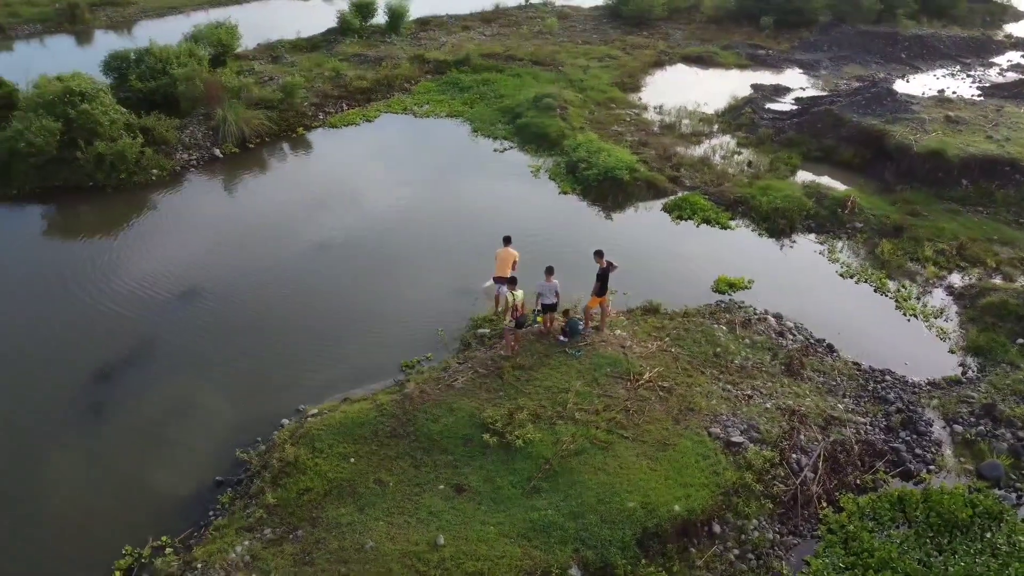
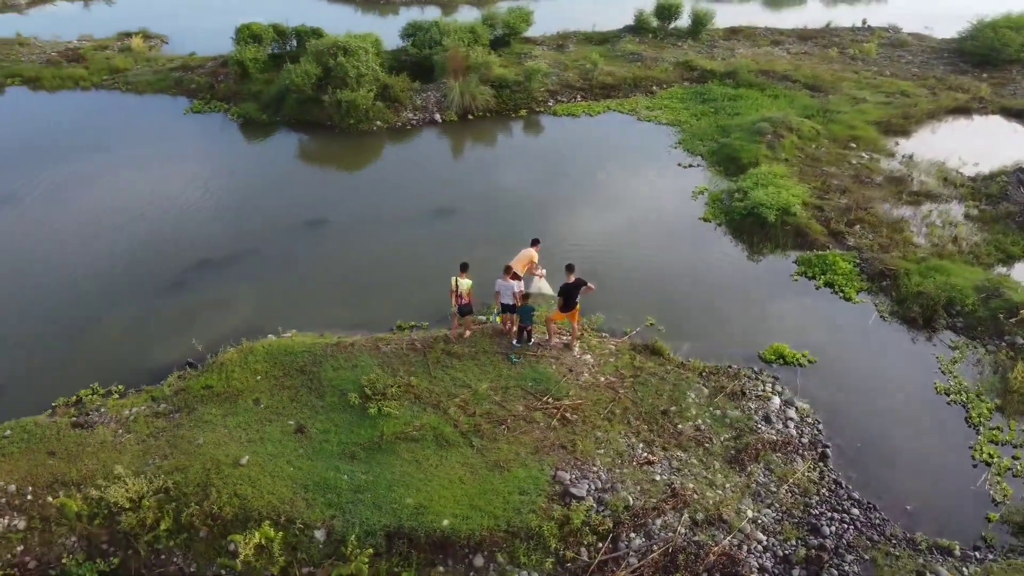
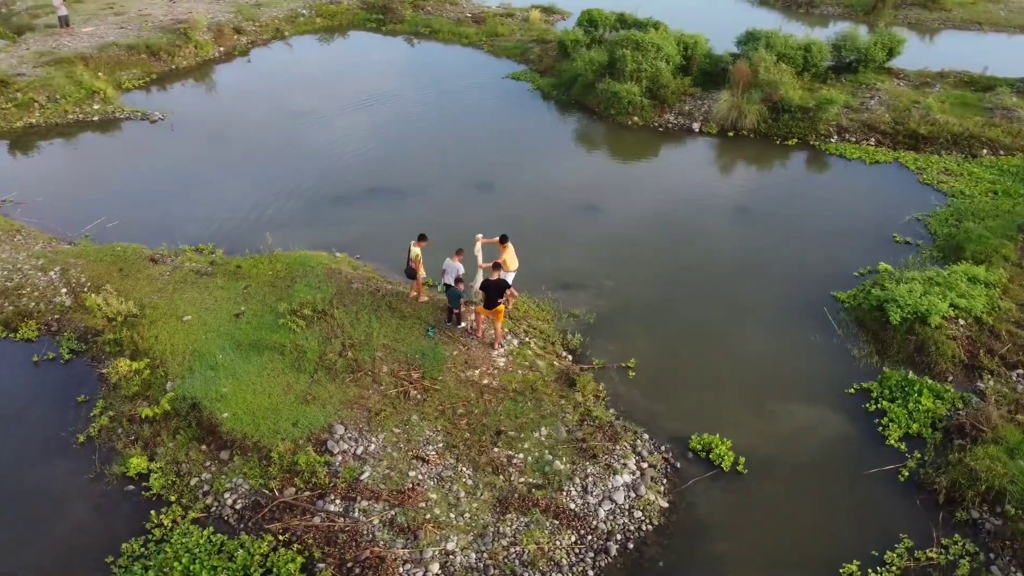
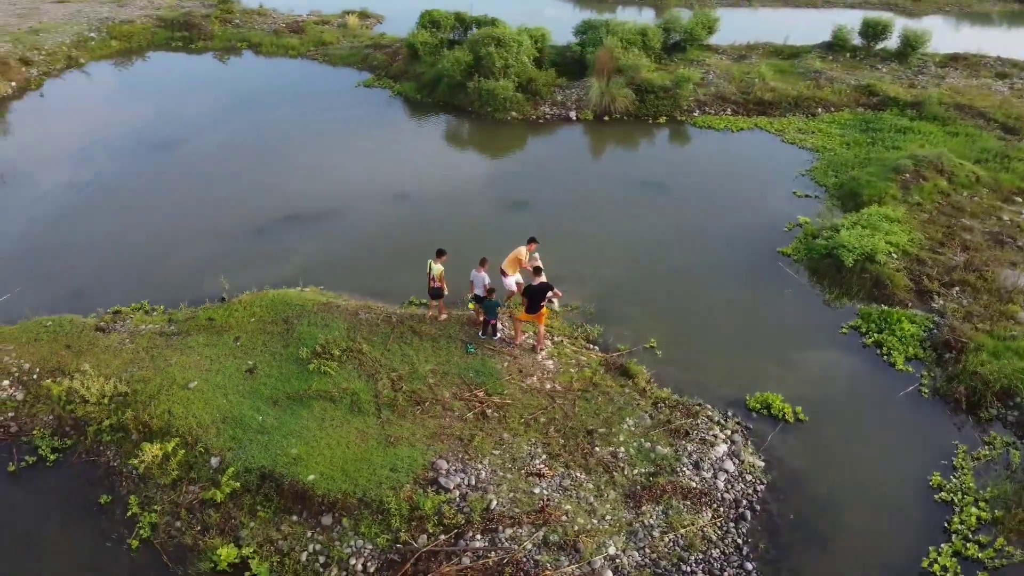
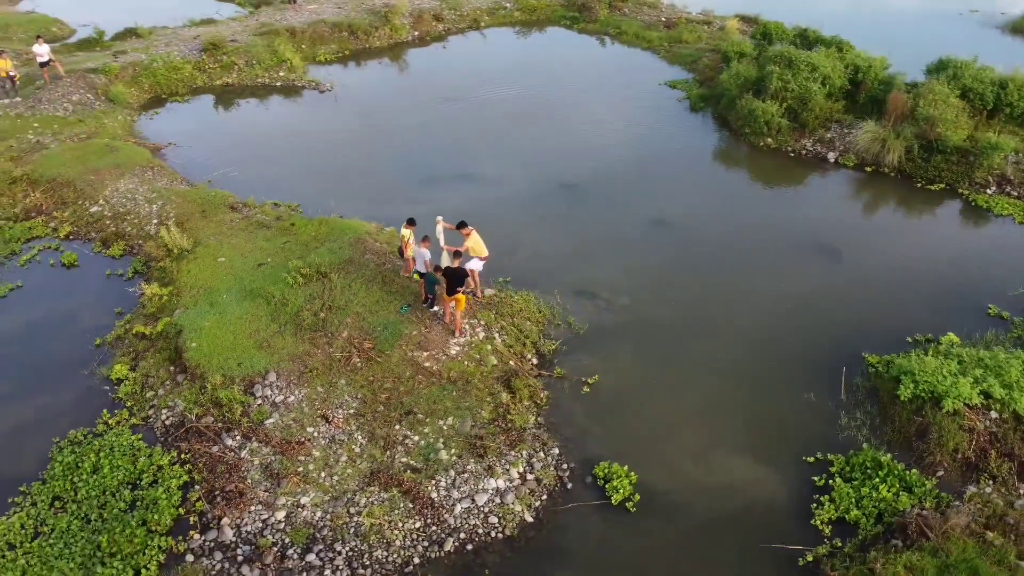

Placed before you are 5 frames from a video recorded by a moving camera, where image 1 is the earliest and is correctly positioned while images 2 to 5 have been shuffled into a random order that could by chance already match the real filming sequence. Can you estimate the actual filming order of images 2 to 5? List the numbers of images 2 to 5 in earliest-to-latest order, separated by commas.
2, 4, 3, 5
